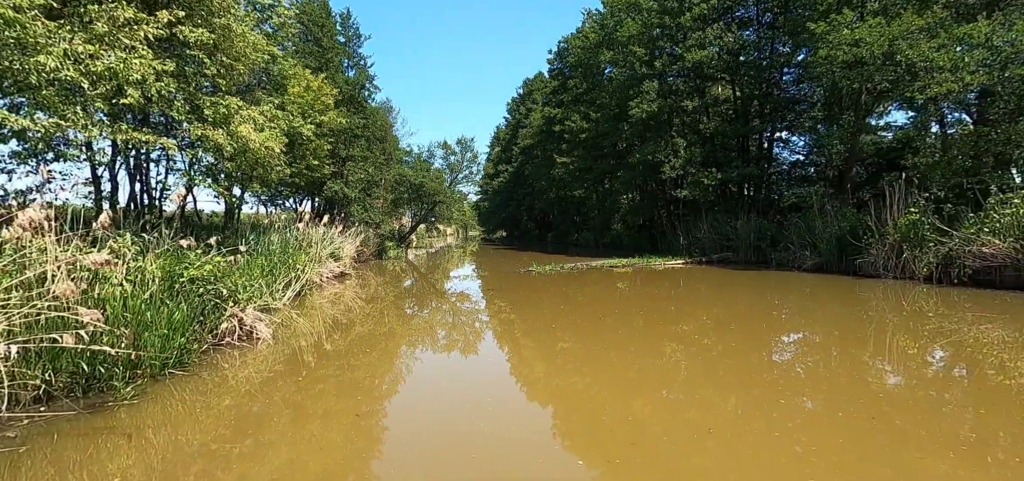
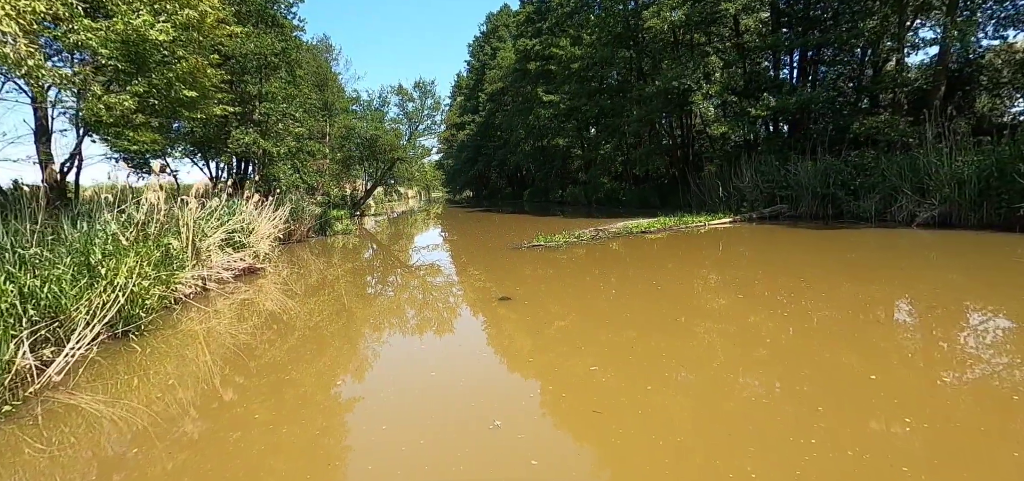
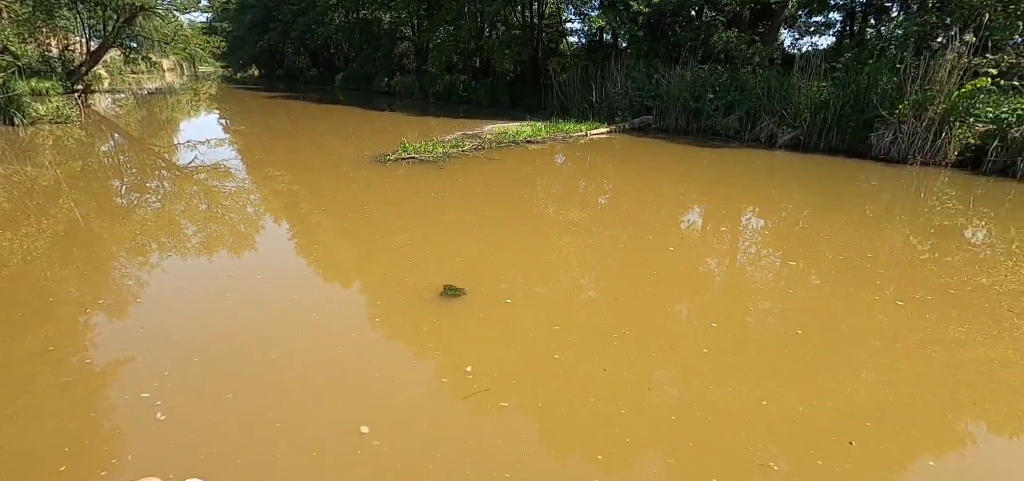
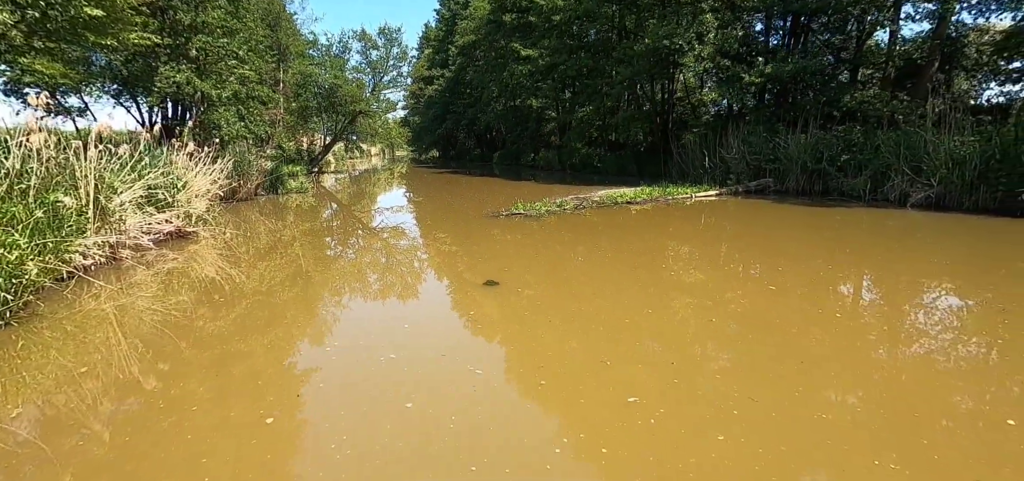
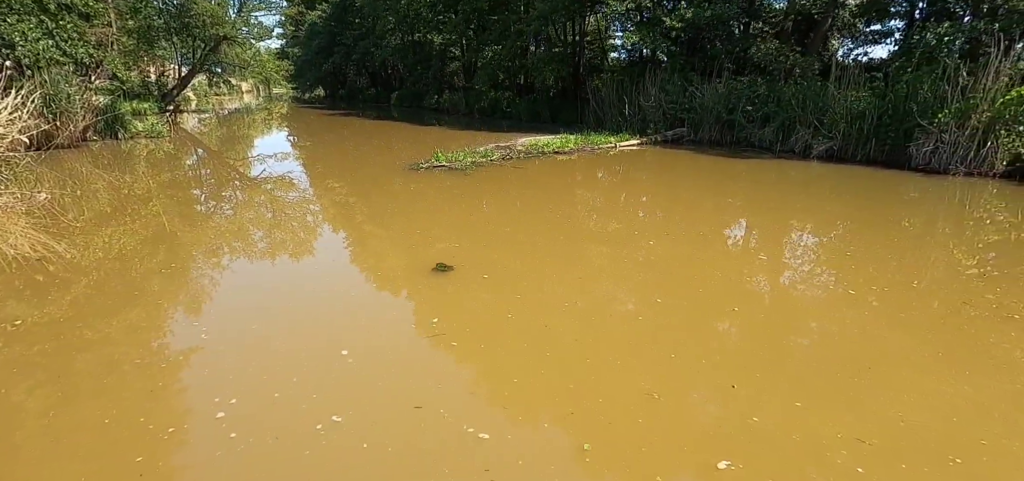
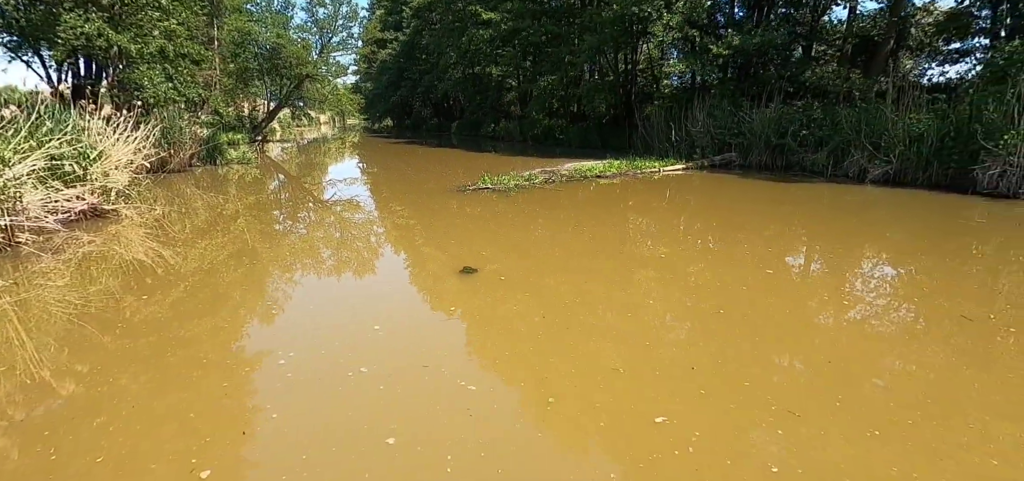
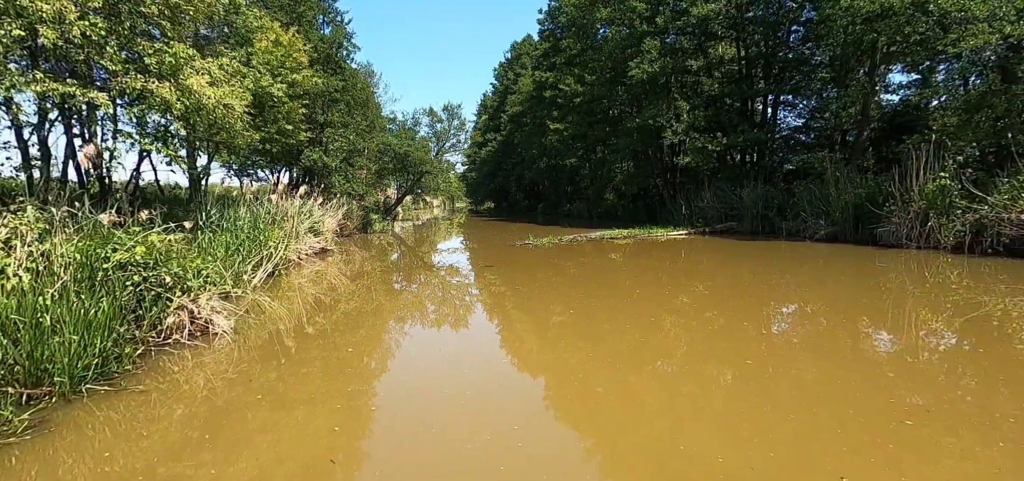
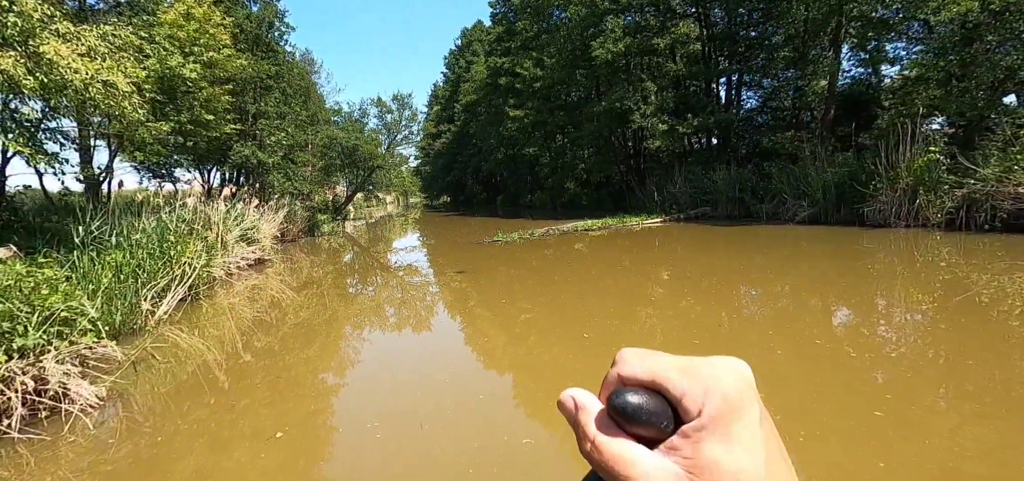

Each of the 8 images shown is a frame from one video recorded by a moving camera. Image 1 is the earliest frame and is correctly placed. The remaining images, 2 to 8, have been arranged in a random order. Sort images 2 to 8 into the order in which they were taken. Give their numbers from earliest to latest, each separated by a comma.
7, 8, 2, 4, 6, 5, 3
